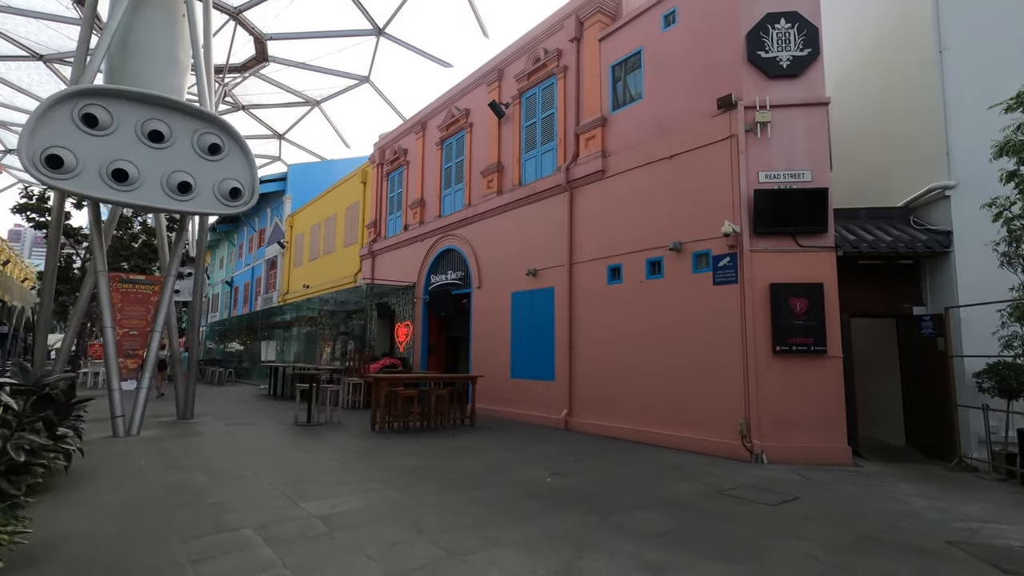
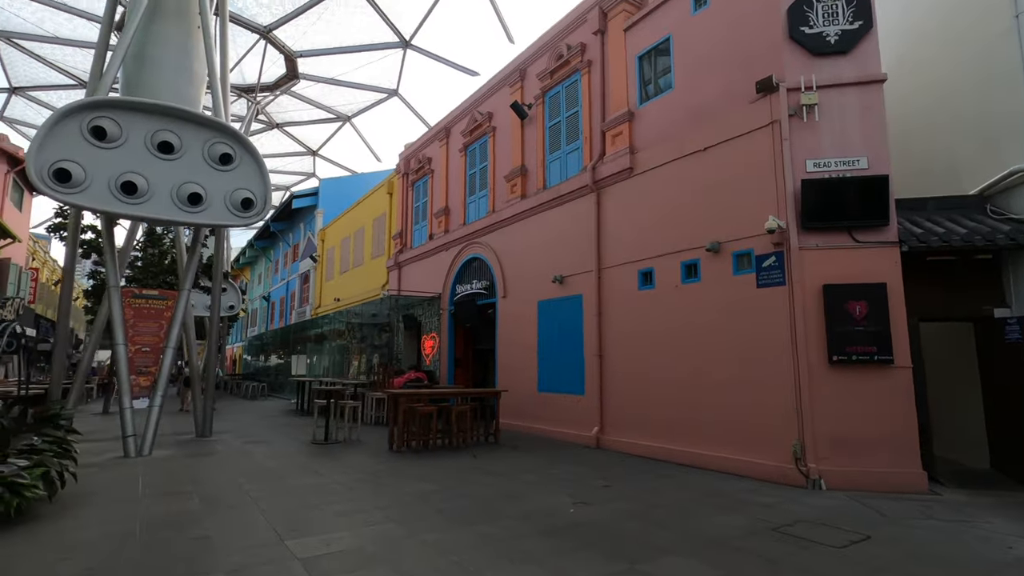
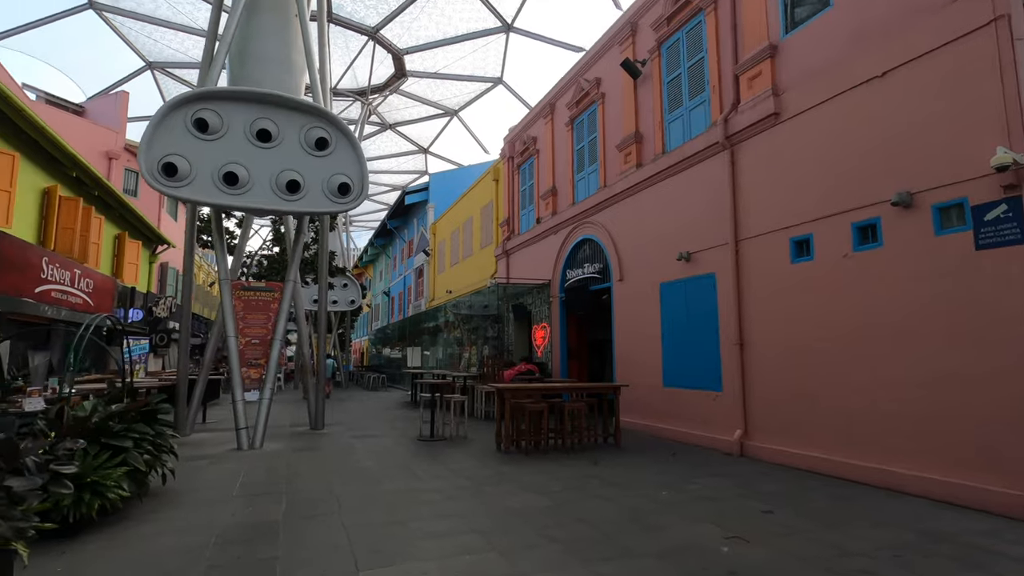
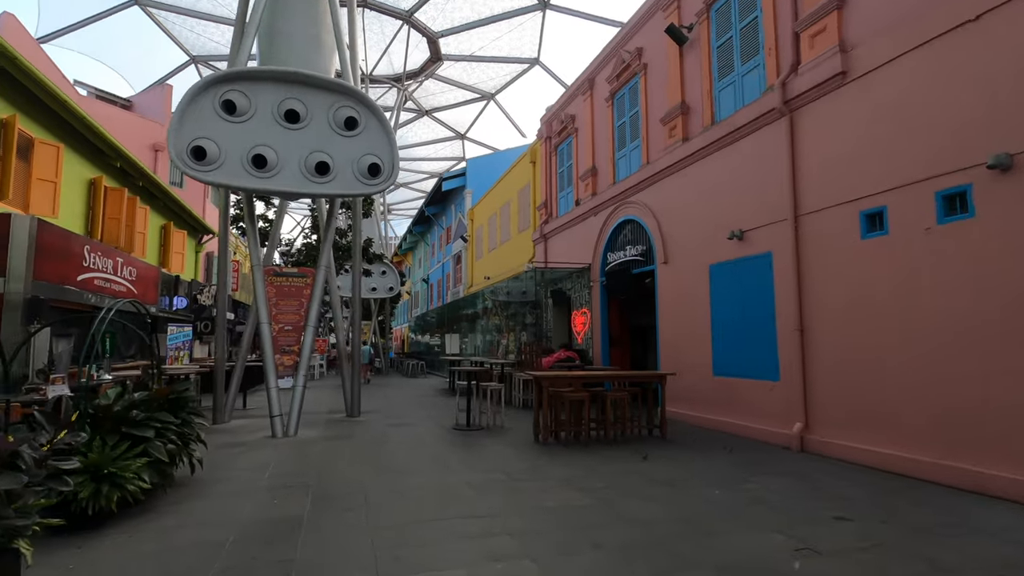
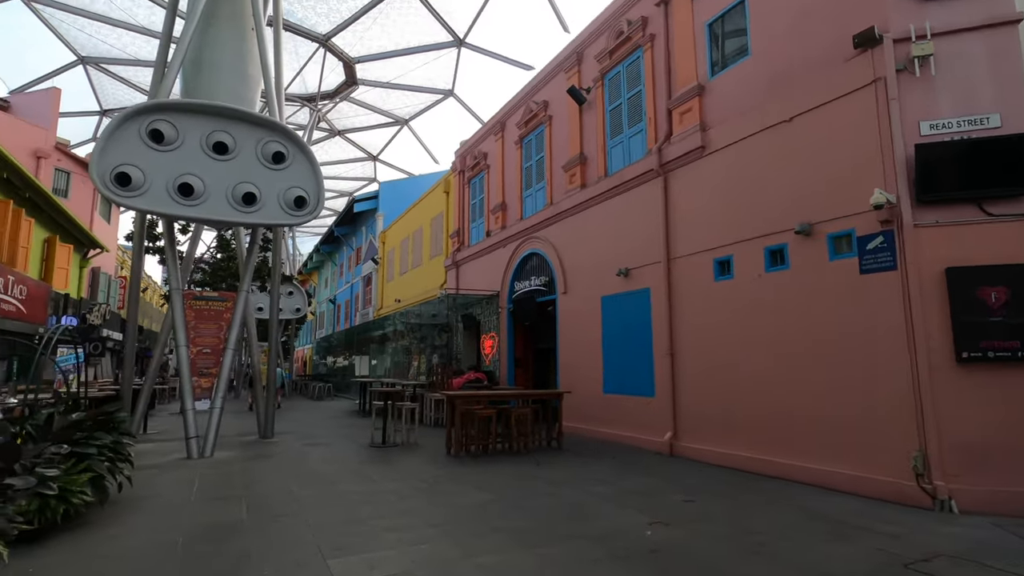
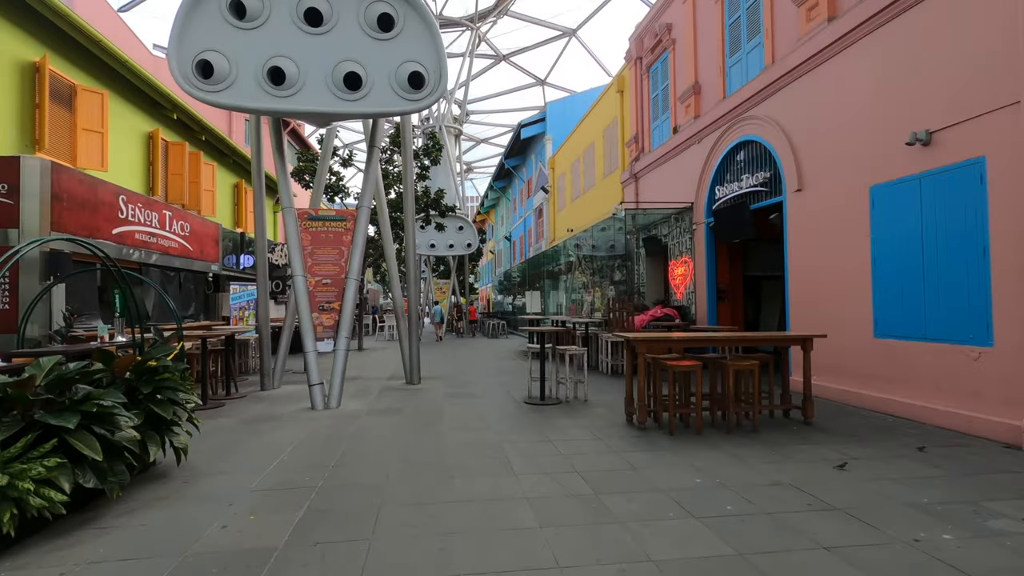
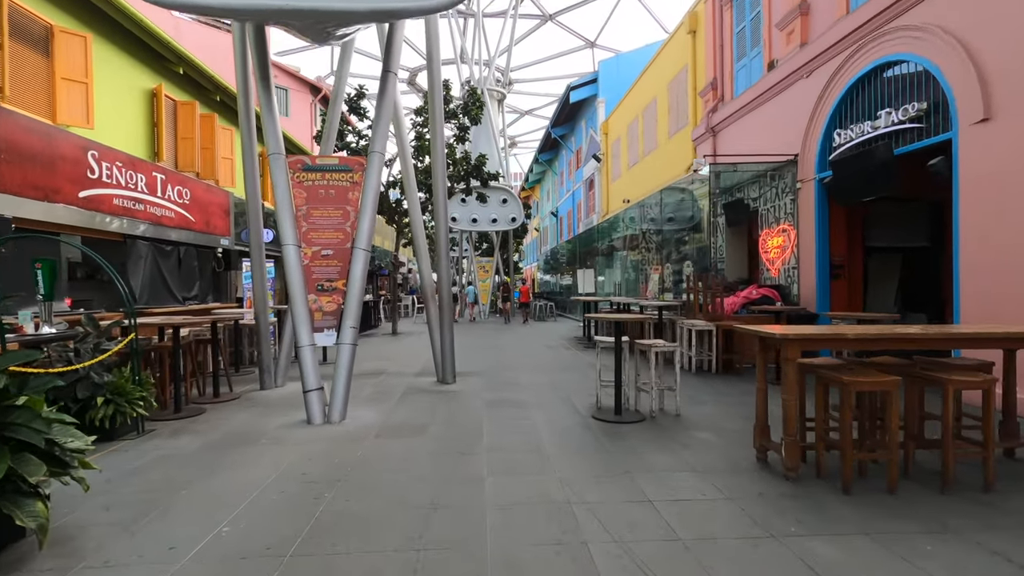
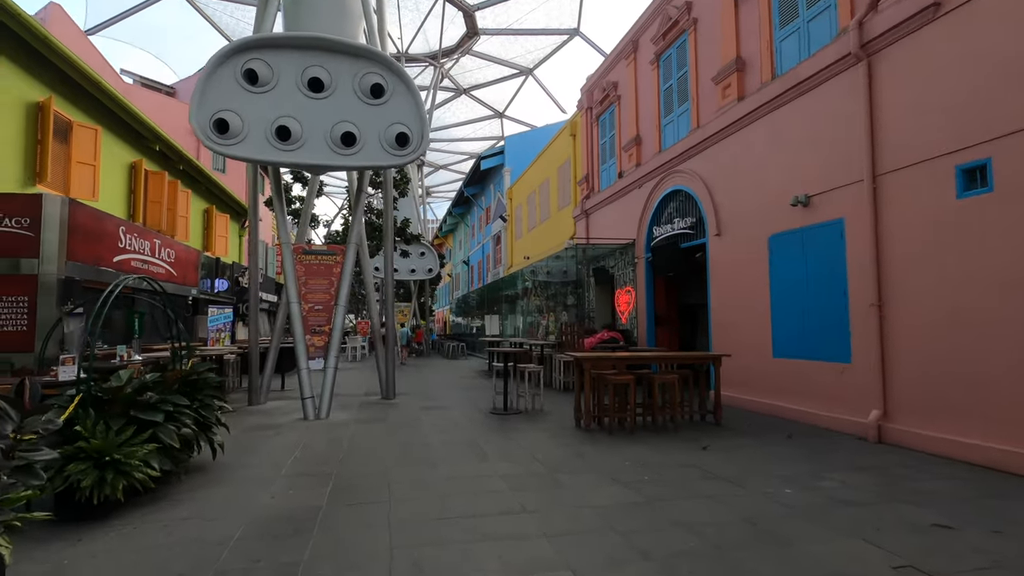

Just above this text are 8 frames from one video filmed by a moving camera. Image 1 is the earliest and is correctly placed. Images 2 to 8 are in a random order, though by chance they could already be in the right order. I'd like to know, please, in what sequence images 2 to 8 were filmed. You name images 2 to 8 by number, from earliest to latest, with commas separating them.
2, 5, 3, 4, 8, 6, 7
